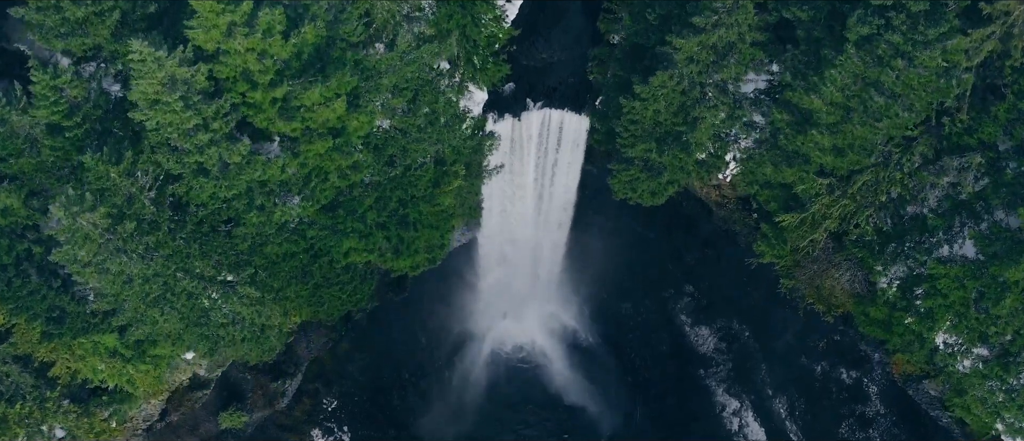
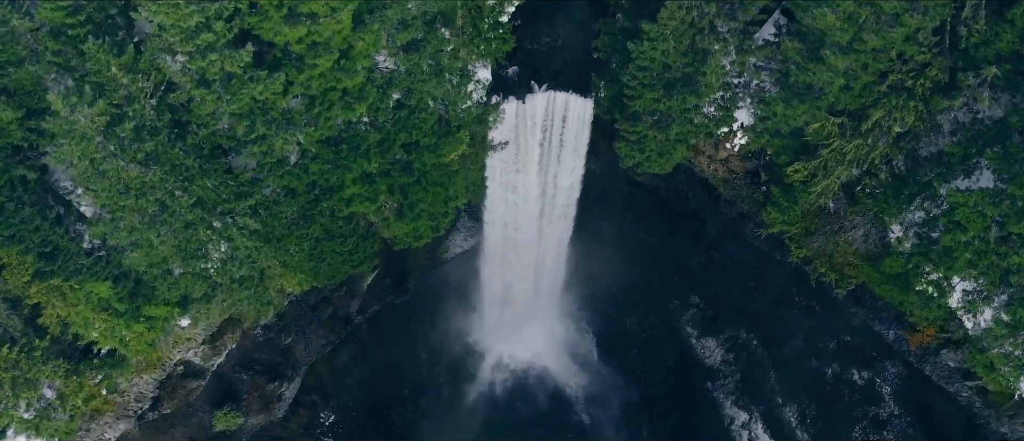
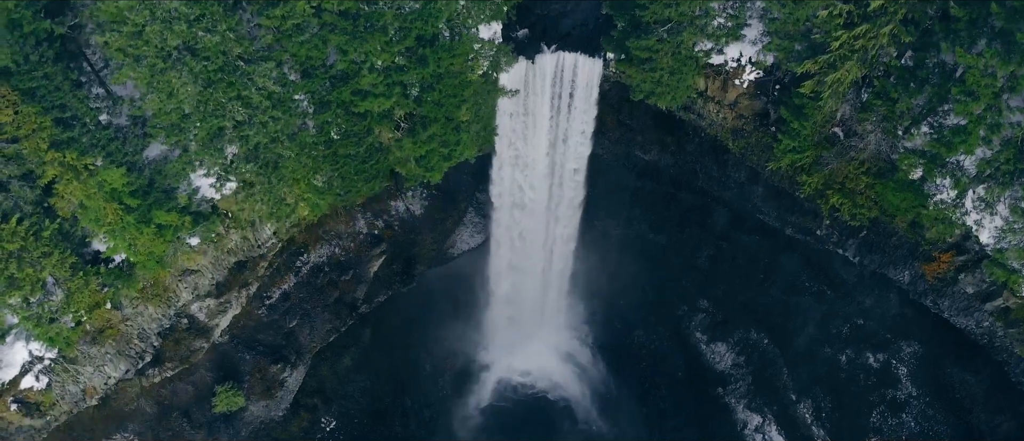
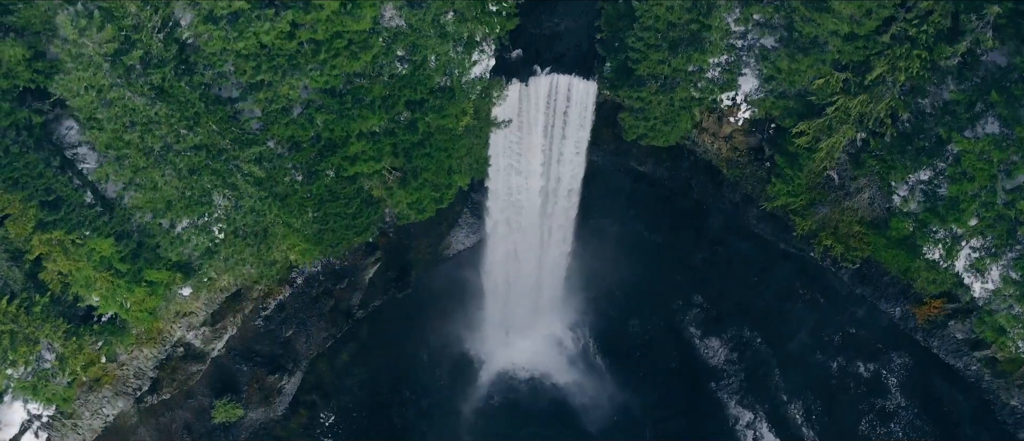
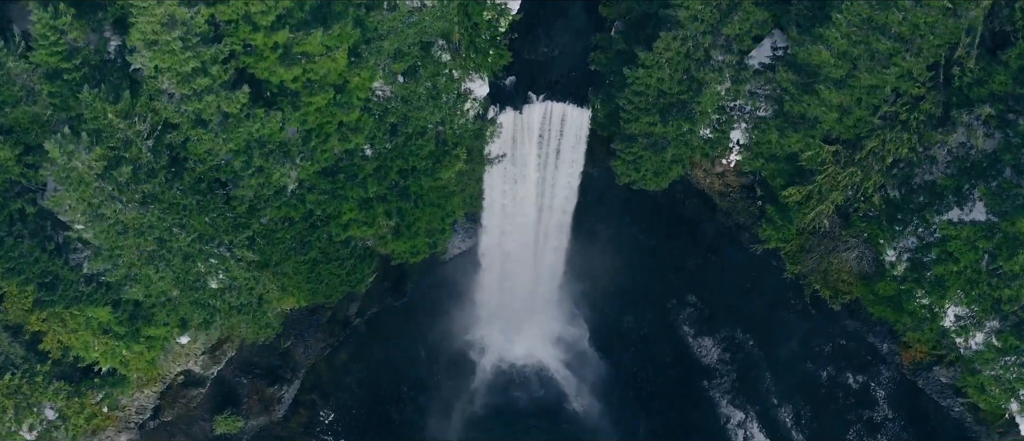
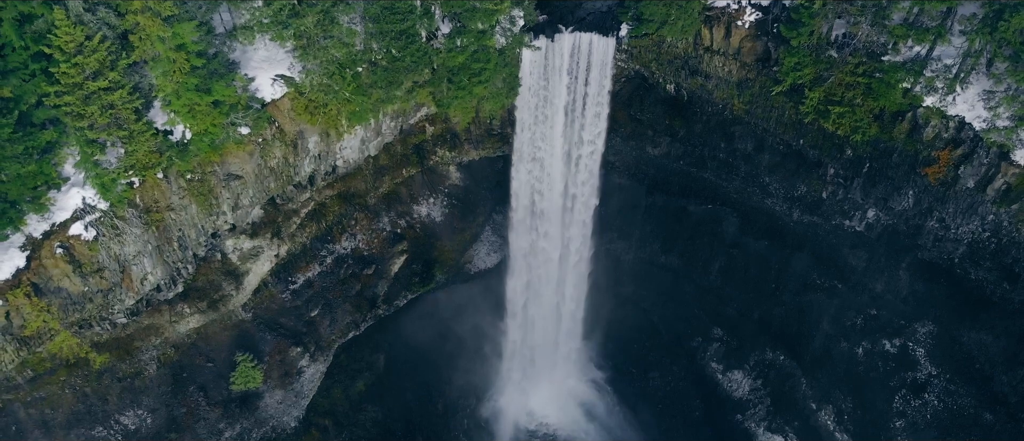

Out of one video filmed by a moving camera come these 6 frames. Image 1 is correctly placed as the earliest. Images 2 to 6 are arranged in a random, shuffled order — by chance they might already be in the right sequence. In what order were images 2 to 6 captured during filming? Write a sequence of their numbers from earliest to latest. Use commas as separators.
5, 2, 4, 3, 6
